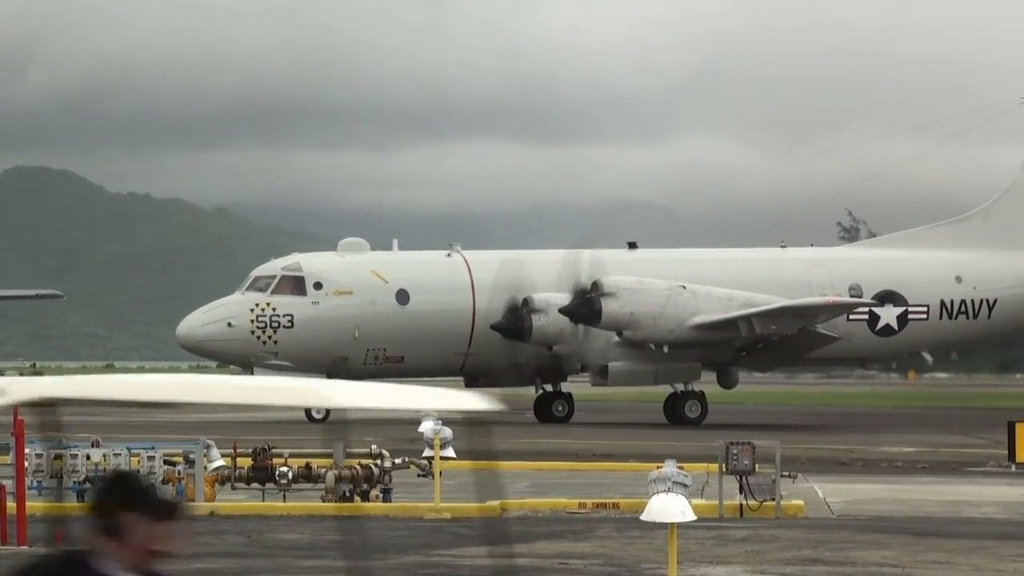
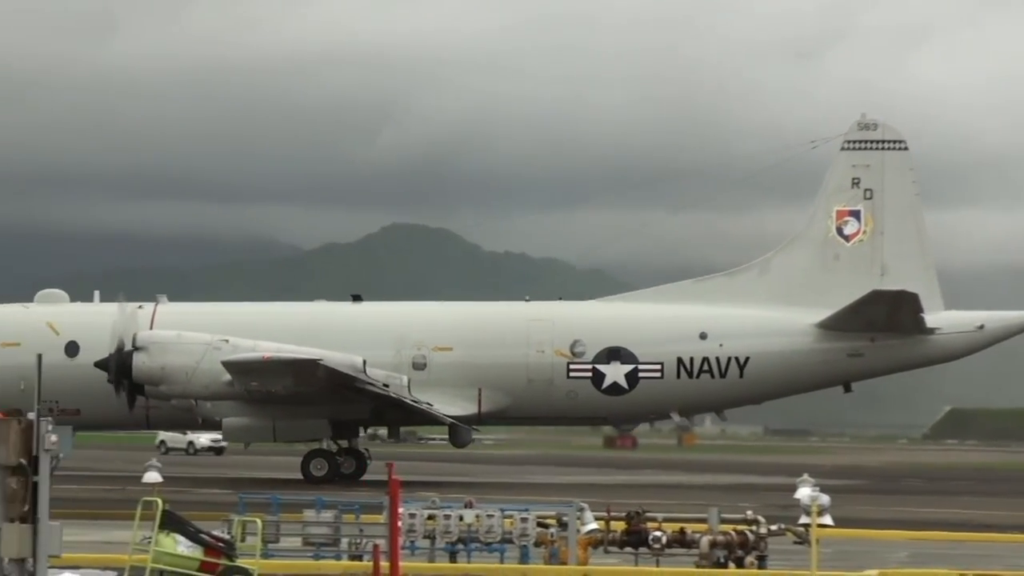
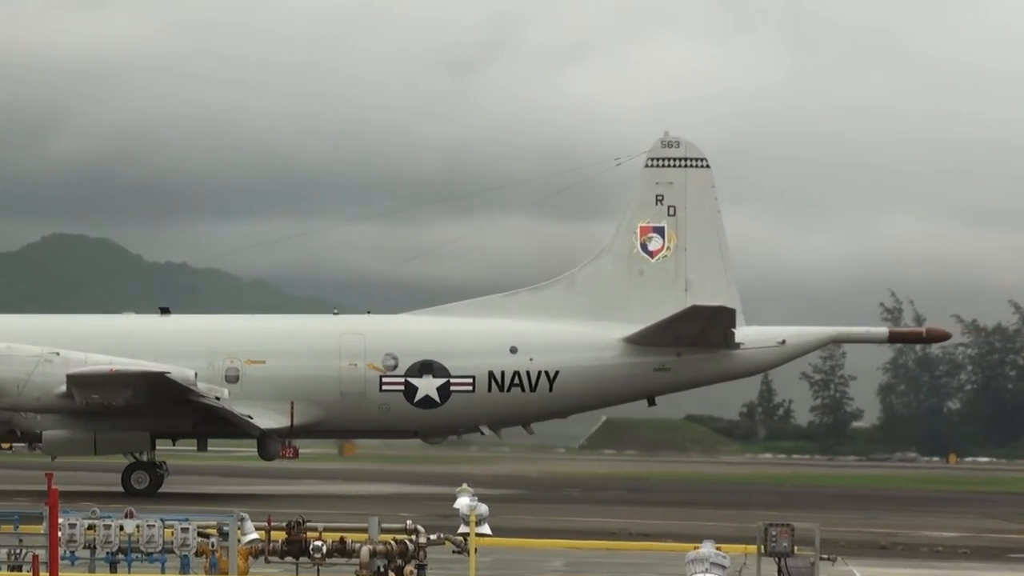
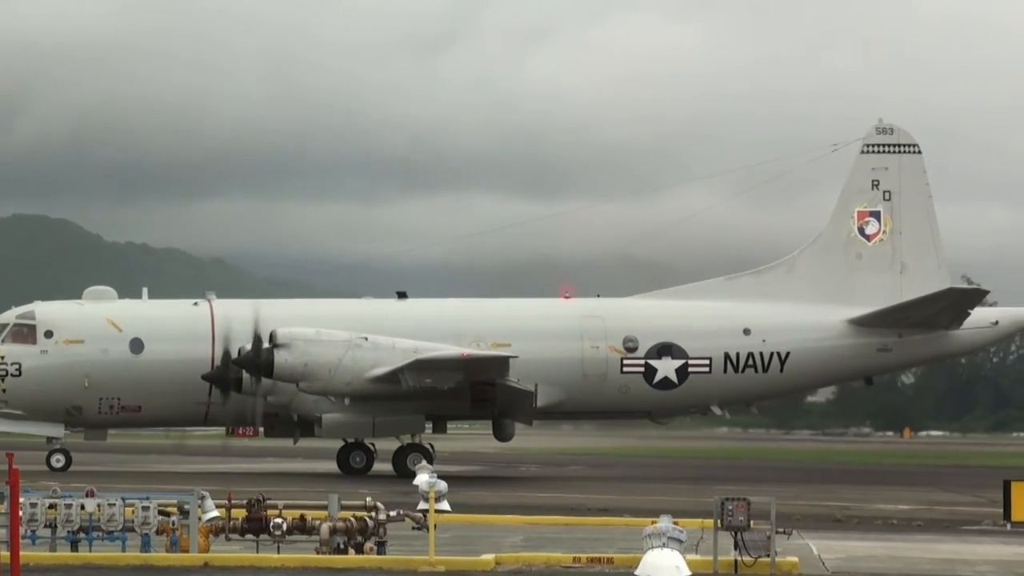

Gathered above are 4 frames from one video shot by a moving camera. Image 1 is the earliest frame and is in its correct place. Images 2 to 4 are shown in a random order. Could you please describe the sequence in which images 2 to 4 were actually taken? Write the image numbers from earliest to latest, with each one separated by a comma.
4, 3, 2
